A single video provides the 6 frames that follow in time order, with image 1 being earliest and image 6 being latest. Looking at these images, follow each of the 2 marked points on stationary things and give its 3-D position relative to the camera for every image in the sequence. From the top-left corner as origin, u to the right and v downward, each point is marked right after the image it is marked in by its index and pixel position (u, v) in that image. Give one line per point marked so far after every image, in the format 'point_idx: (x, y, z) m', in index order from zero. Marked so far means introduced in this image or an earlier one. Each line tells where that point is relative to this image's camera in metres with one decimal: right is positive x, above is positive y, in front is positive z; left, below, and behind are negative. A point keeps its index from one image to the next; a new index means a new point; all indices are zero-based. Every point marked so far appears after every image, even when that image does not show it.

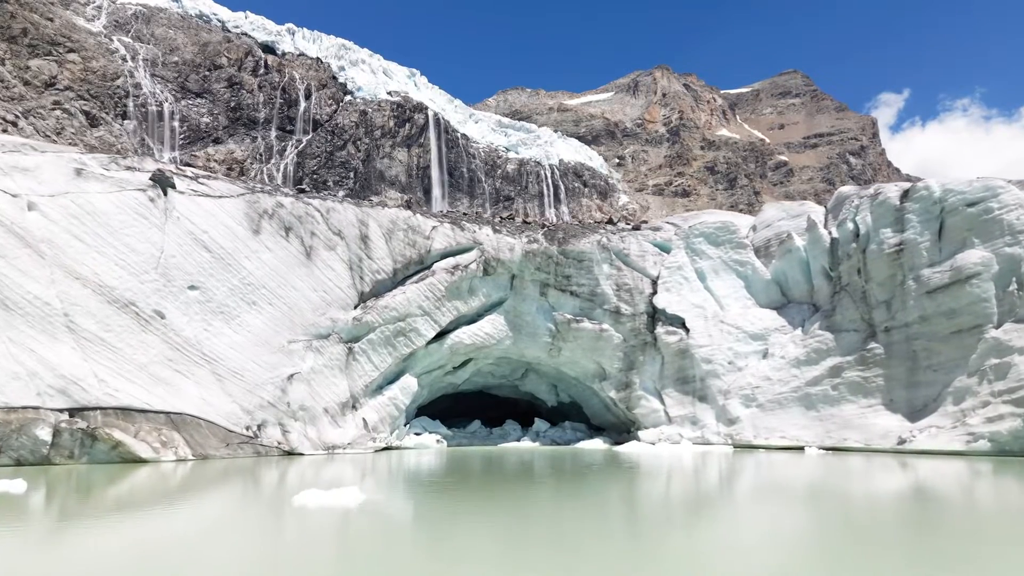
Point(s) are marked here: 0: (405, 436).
0: (-2.1, -2.9, +15.4) m
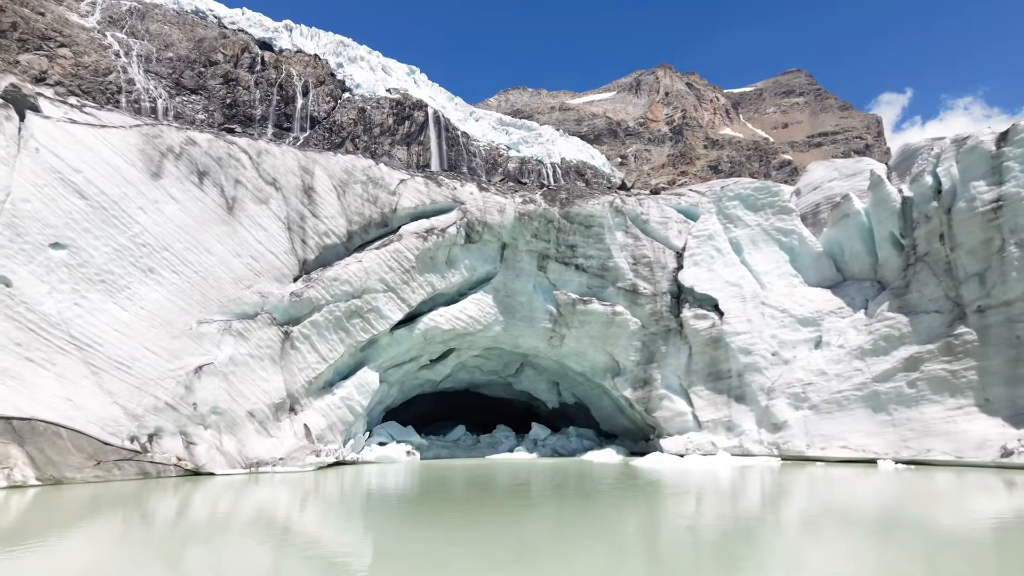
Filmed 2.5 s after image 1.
0: (-2.3, -2.4, +12.1) m
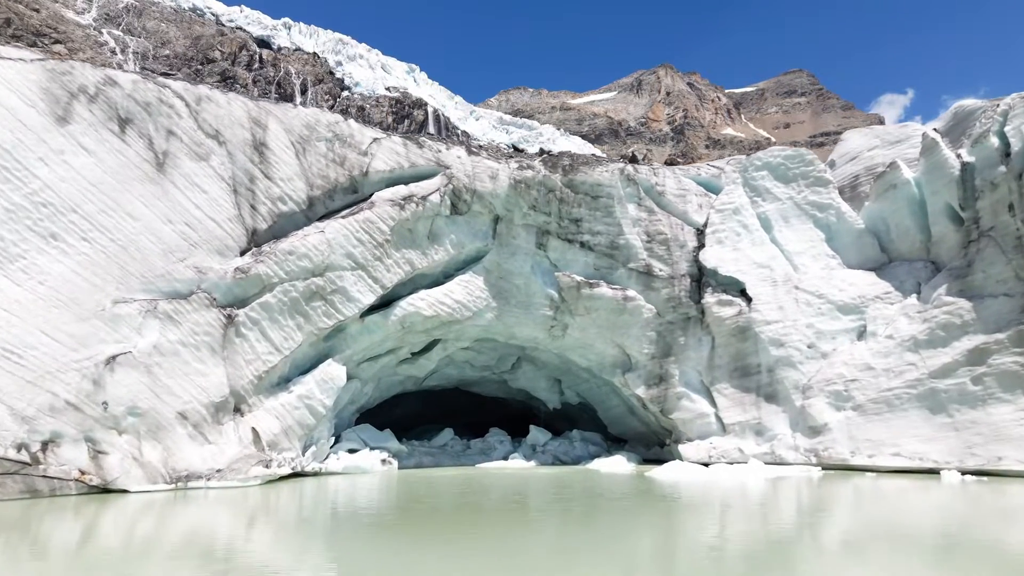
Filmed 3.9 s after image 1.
0: (-2.4, -2.1, +10.2) m
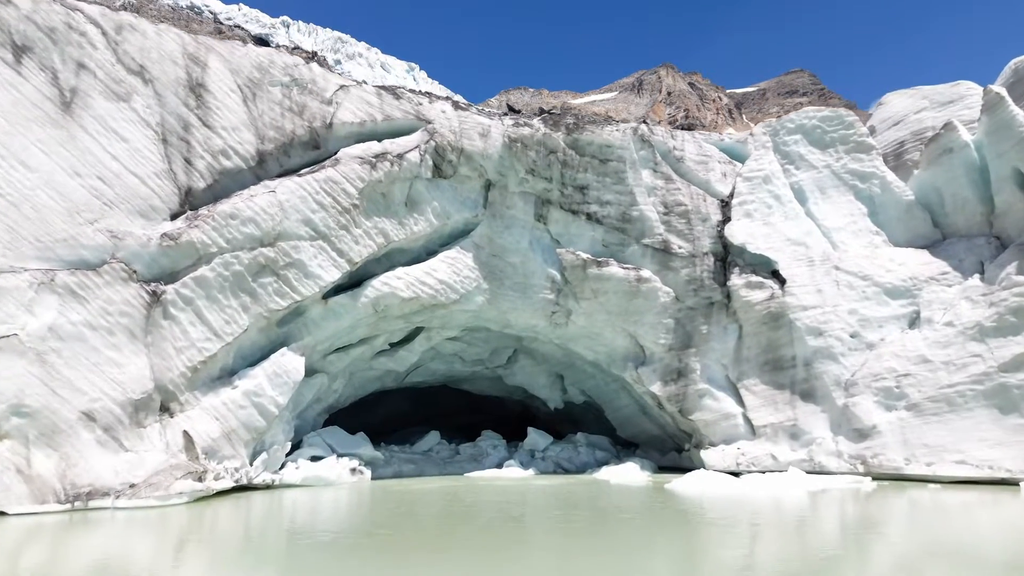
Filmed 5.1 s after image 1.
0: (-2.4, -1.9, +8.5) m
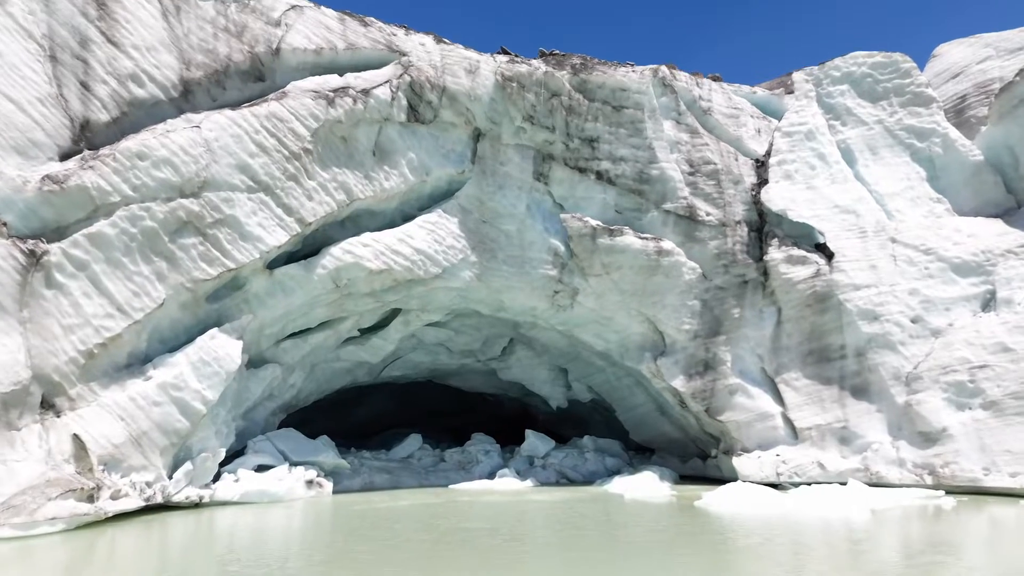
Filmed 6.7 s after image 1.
0: (-2.5, -1.6, +6.8) m
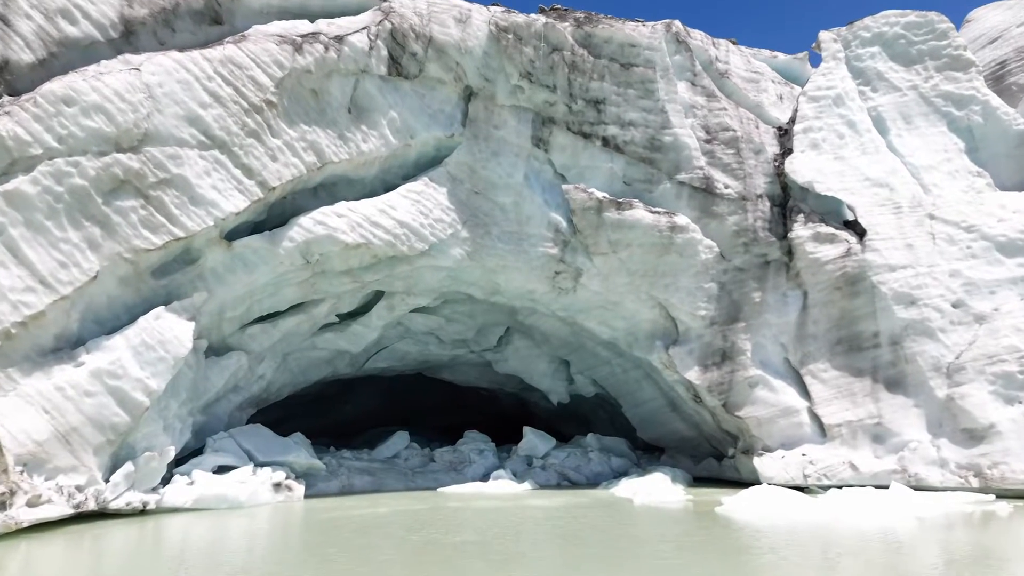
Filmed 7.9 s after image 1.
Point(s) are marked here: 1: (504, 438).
0: (-2.5, -1.4, +6.0) m
1: (-0.1, -2.2, +11.4) m
